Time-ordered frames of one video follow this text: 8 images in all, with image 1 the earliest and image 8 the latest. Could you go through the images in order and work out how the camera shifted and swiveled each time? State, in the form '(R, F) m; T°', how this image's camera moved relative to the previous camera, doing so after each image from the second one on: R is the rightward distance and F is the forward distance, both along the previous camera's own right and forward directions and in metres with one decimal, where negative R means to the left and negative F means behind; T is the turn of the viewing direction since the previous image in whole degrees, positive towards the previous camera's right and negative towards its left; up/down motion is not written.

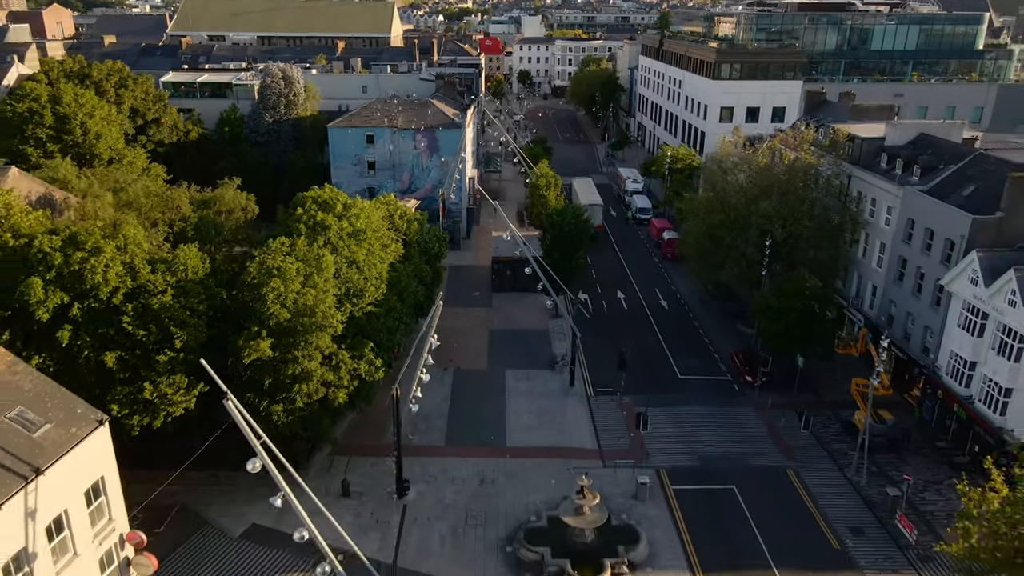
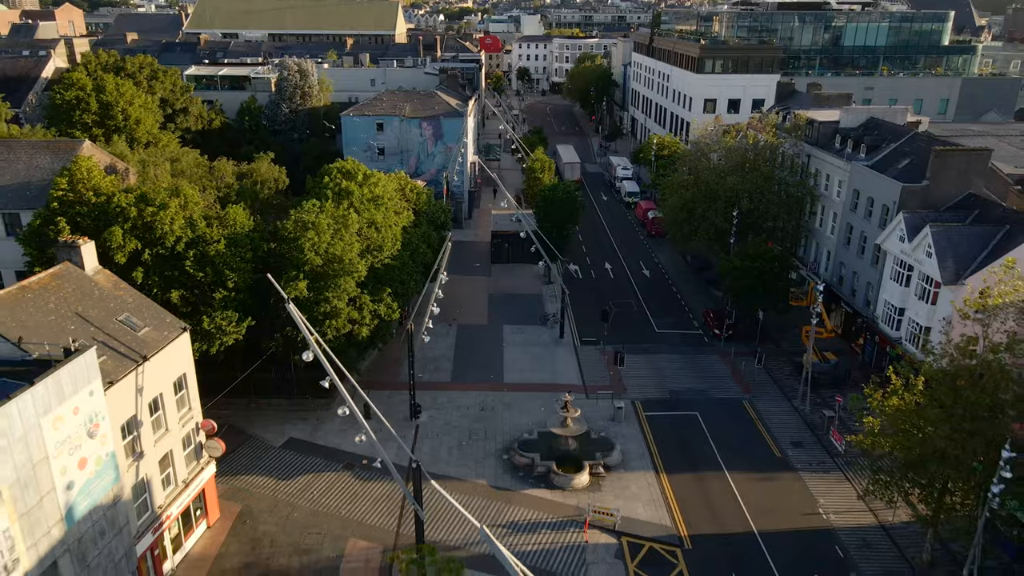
(+0.2, -5.8) m; 0°
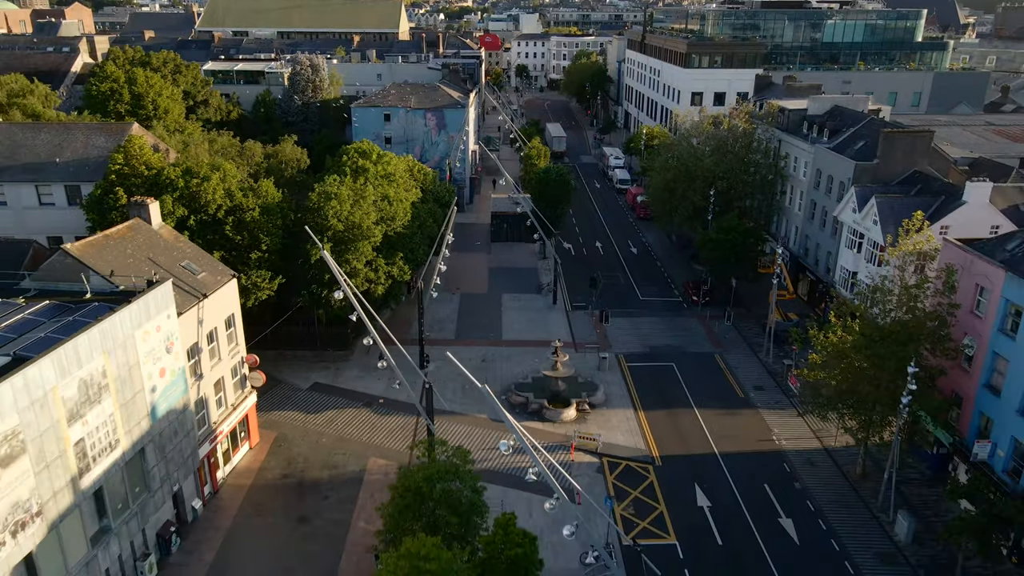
(+0.1, -5.1) m; 0°
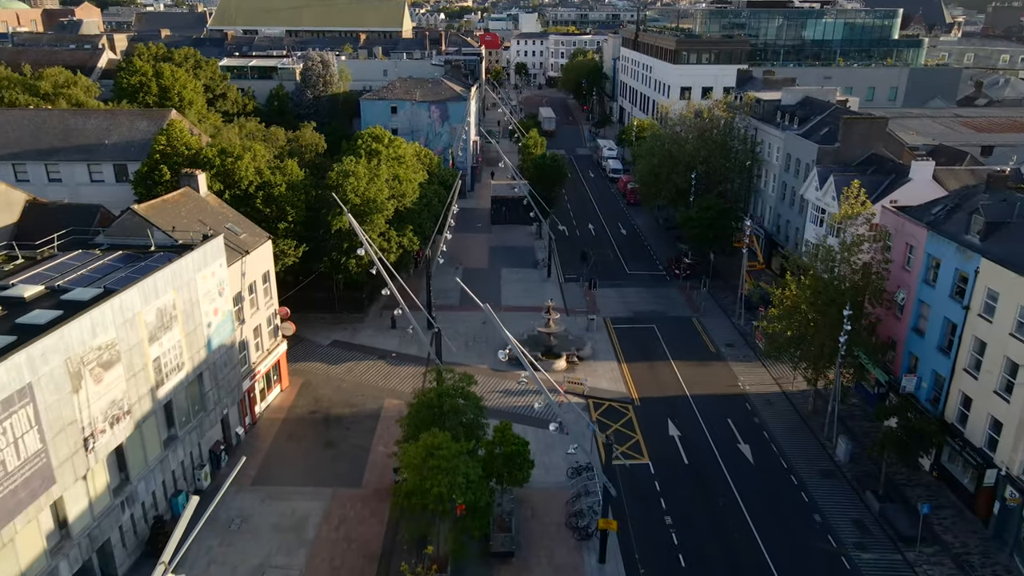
(+0.1, -5.1) m; 0°
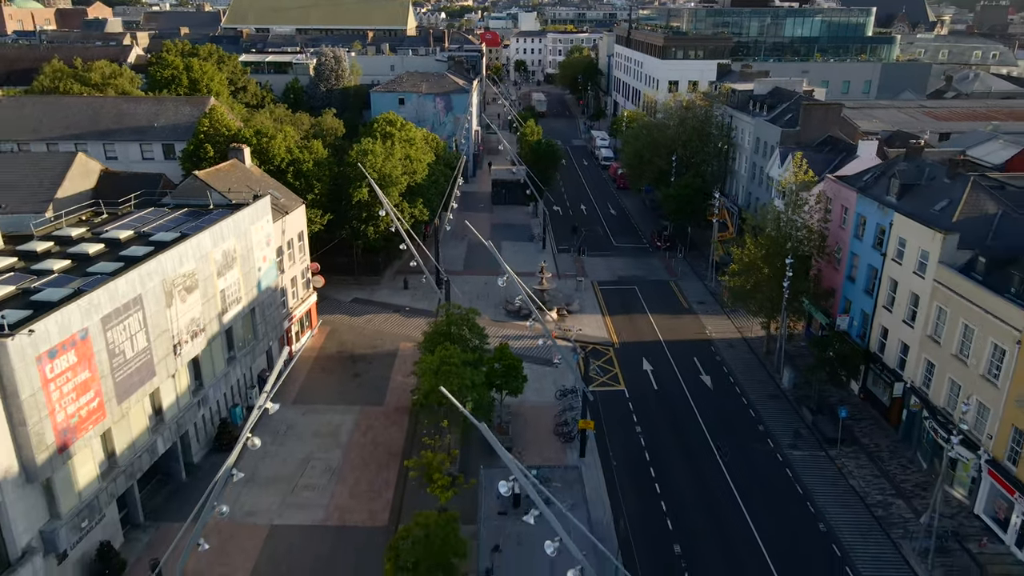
(+0.1, -6.6) m; 0°
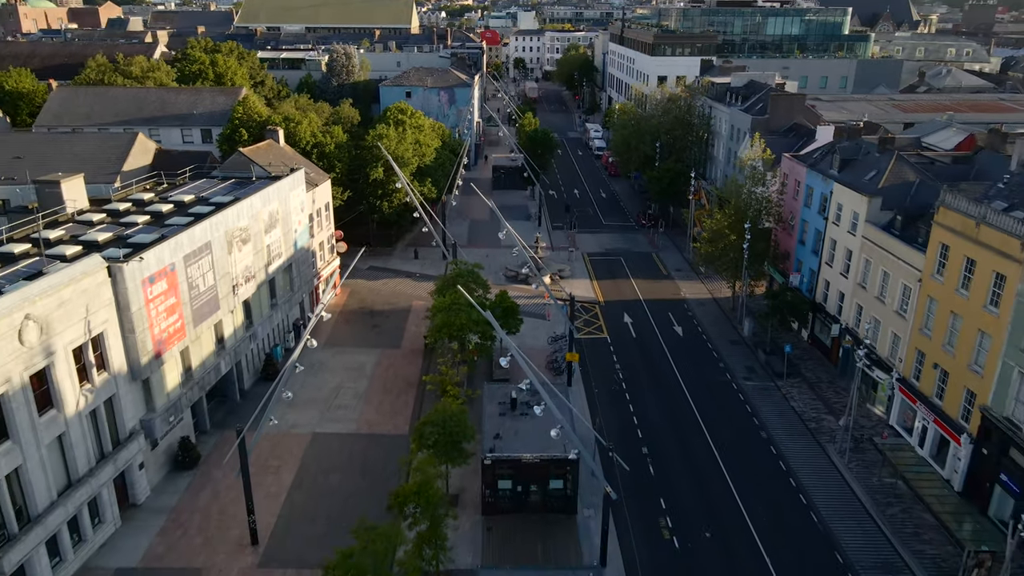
(+0.1, -6.6) m; 0°
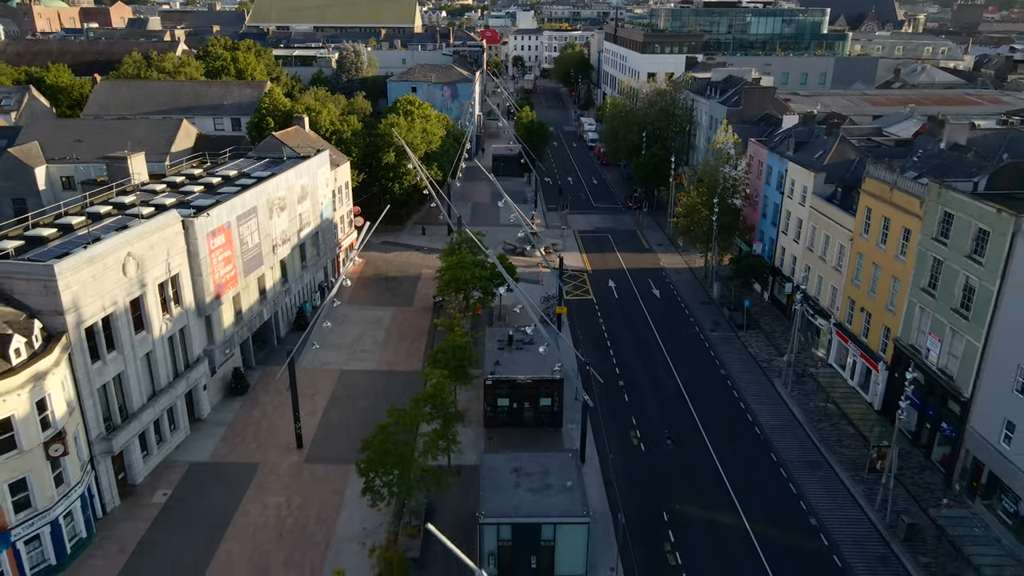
(+0.1, -6.7) m; 0°
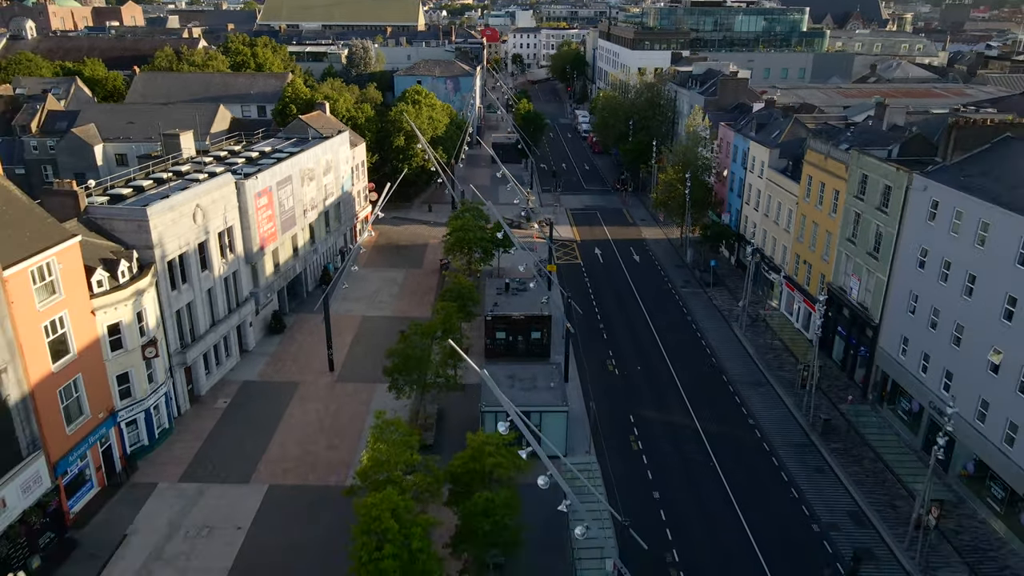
(+0.2, -7.3) m; 0°
